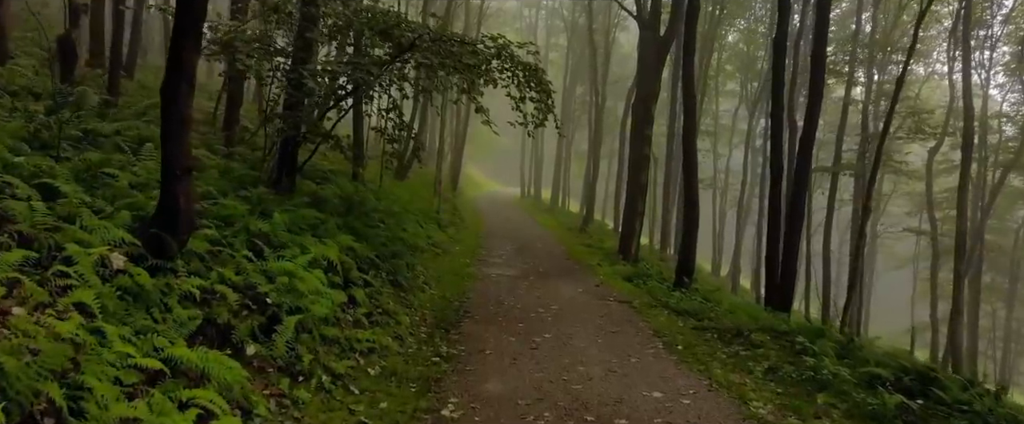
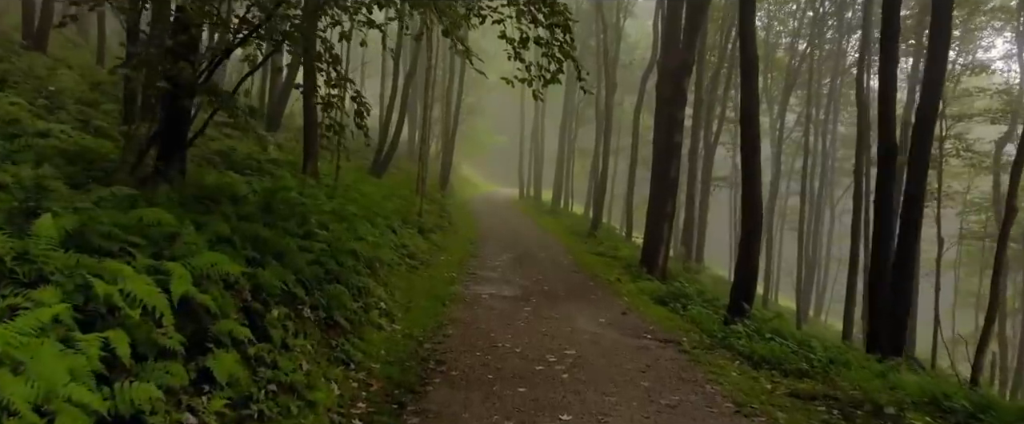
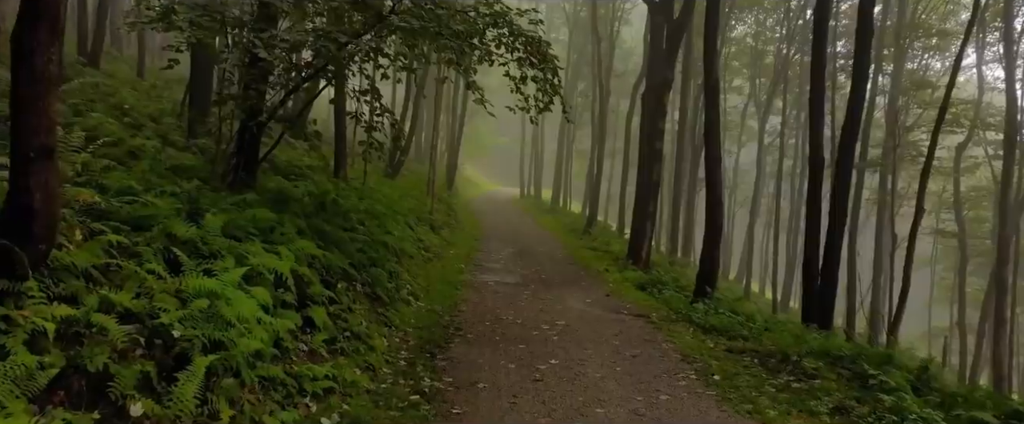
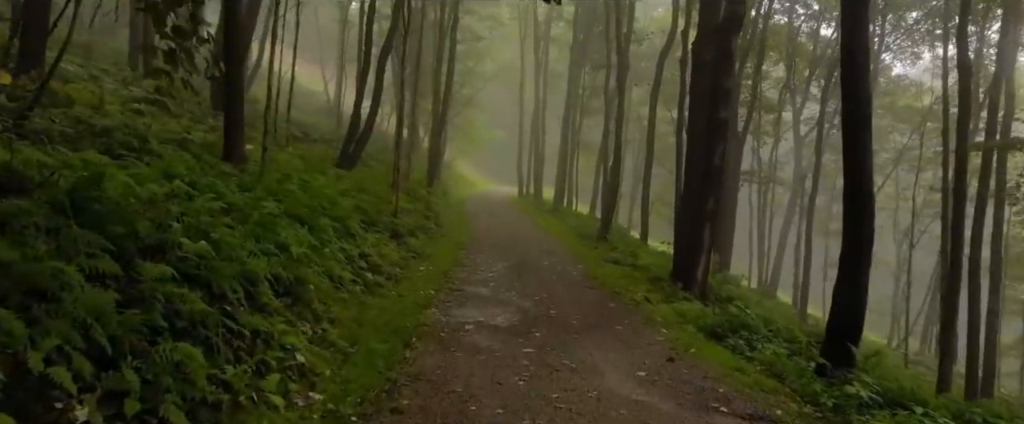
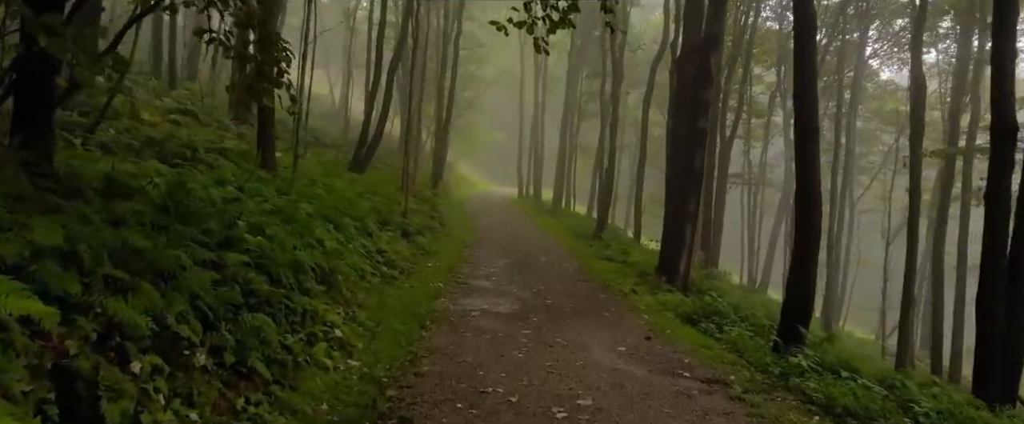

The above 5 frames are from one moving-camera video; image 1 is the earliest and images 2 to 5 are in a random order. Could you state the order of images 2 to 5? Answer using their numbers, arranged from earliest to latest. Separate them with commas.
3, 2, 5, 4
